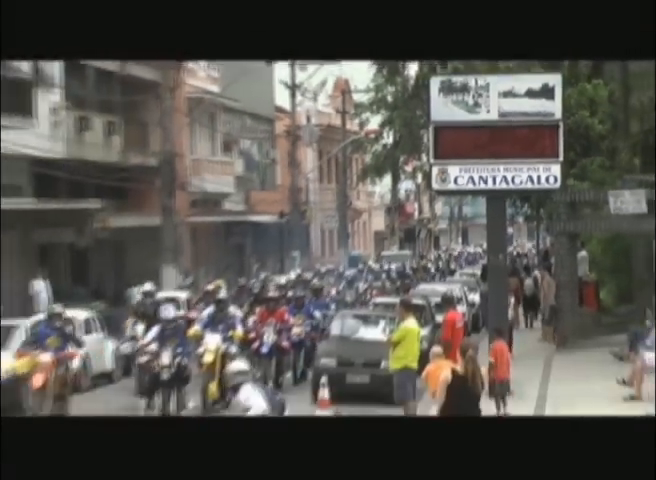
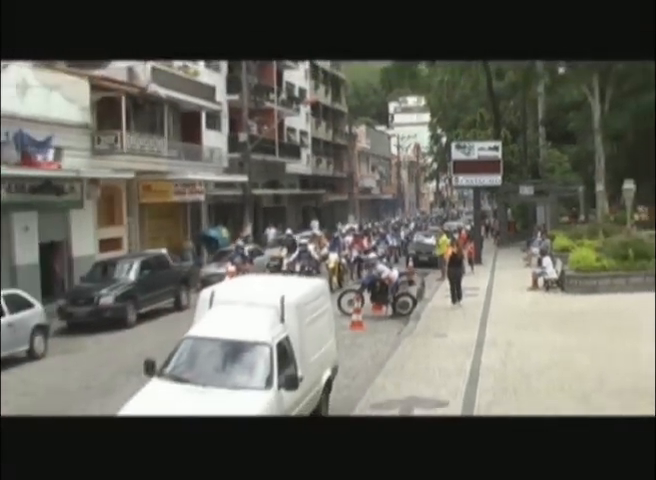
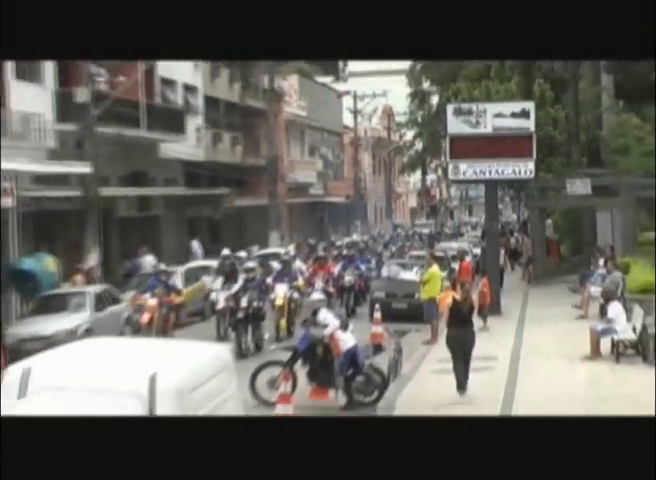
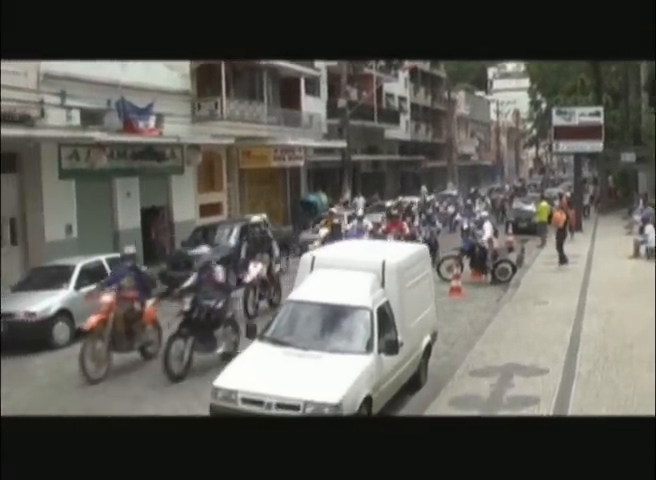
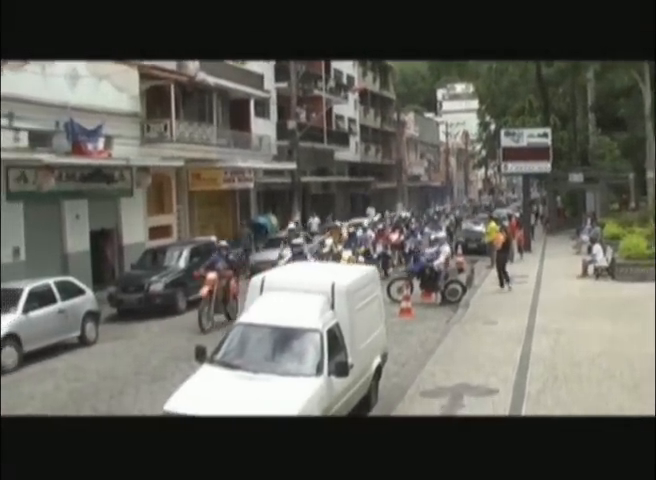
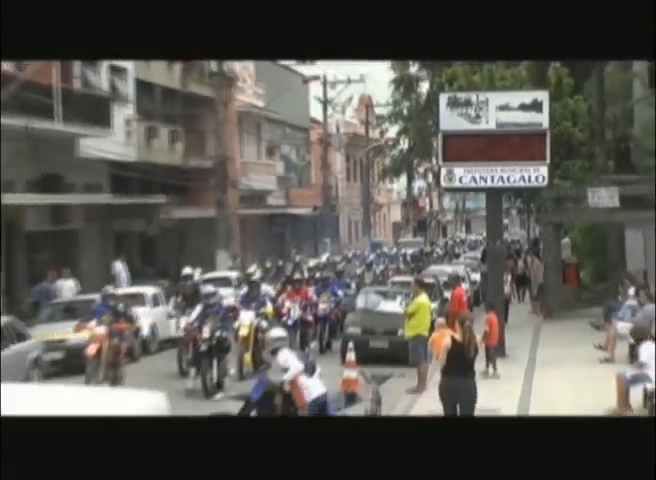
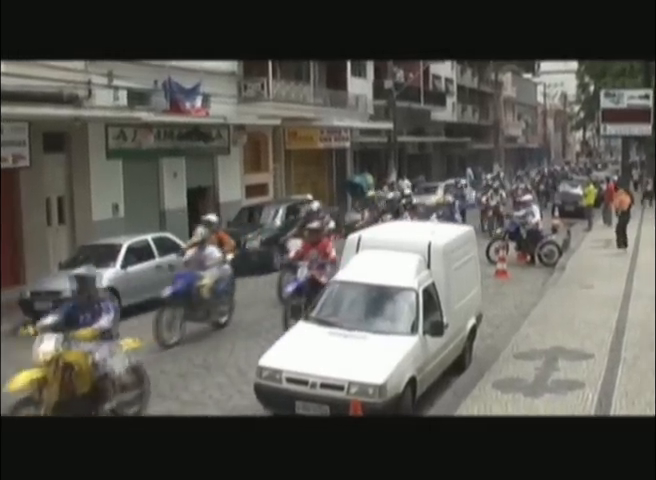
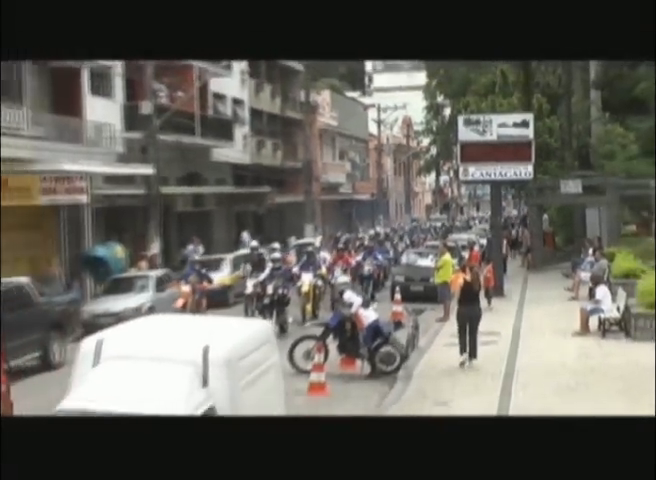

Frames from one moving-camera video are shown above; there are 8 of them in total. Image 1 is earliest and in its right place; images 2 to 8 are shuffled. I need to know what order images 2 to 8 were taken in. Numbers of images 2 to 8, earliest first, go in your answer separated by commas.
6, 3, 8, 2, 5, 4, 7
